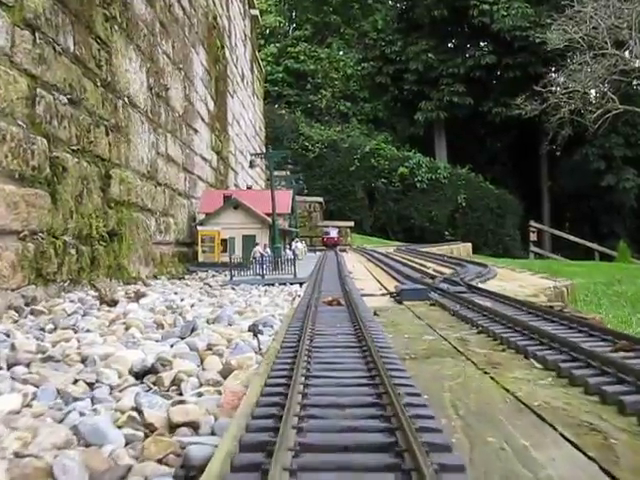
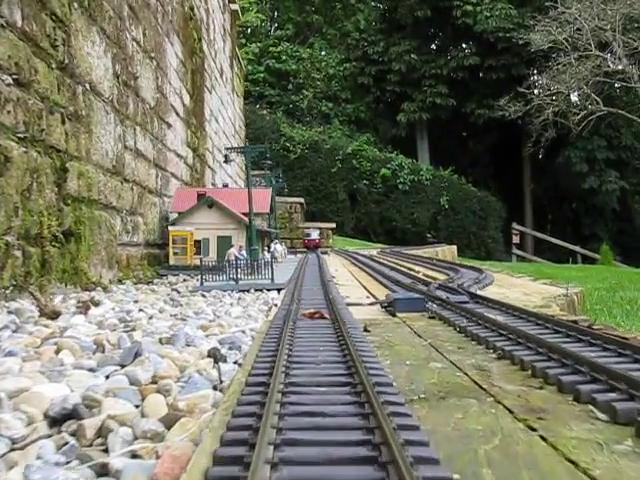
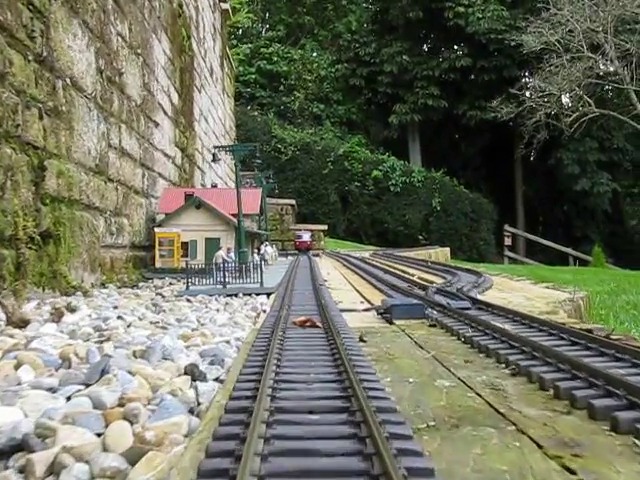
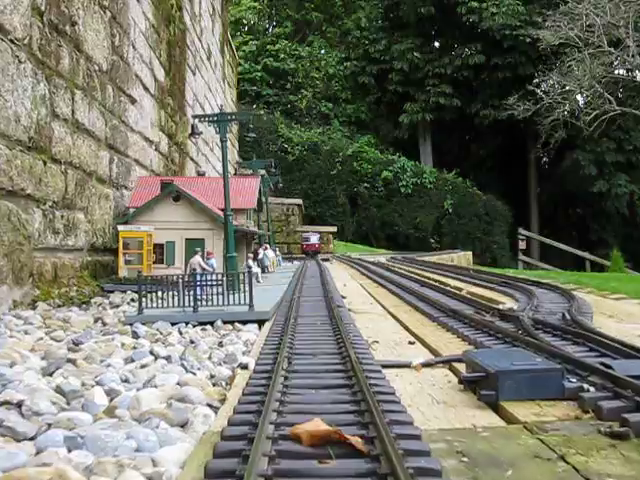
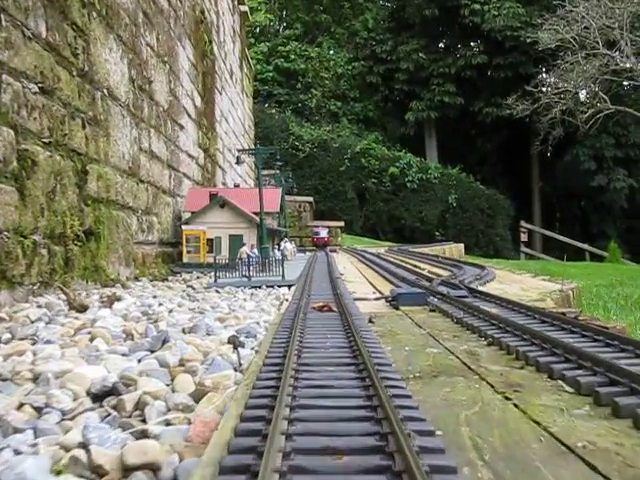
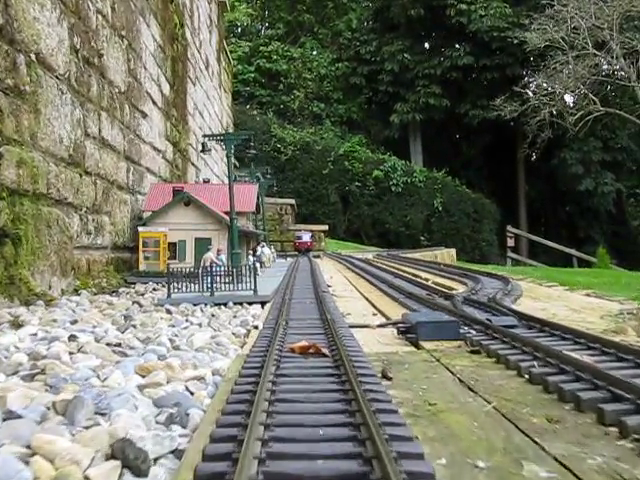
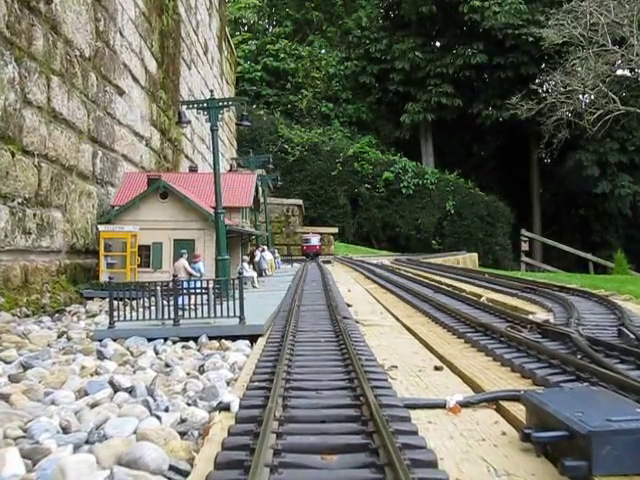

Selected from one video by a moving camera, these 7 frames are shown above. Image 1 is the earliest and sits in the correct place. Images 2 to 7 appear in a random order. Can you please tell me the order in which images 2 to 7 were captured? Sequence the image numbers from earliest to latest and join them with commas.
5, 2, 3, 6, 4, 7
